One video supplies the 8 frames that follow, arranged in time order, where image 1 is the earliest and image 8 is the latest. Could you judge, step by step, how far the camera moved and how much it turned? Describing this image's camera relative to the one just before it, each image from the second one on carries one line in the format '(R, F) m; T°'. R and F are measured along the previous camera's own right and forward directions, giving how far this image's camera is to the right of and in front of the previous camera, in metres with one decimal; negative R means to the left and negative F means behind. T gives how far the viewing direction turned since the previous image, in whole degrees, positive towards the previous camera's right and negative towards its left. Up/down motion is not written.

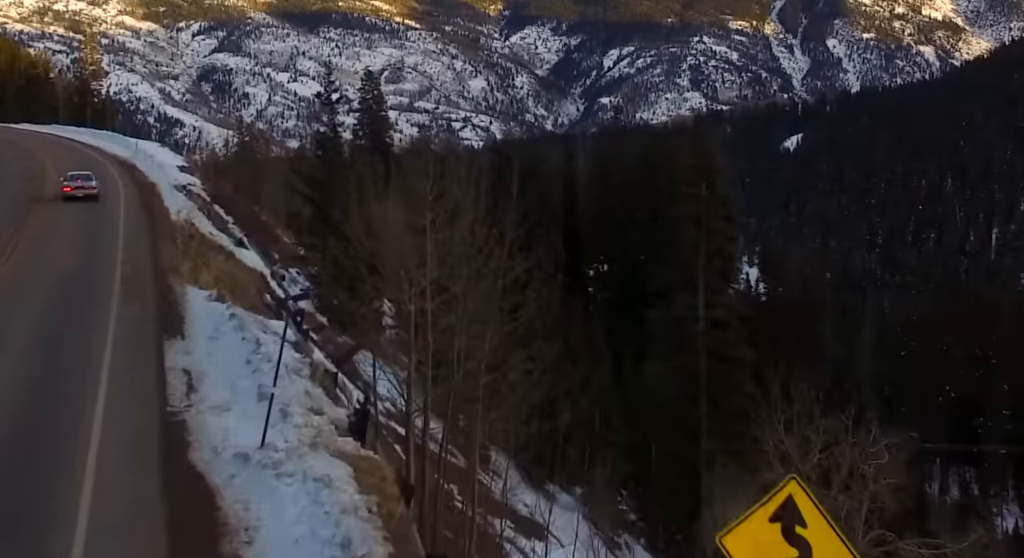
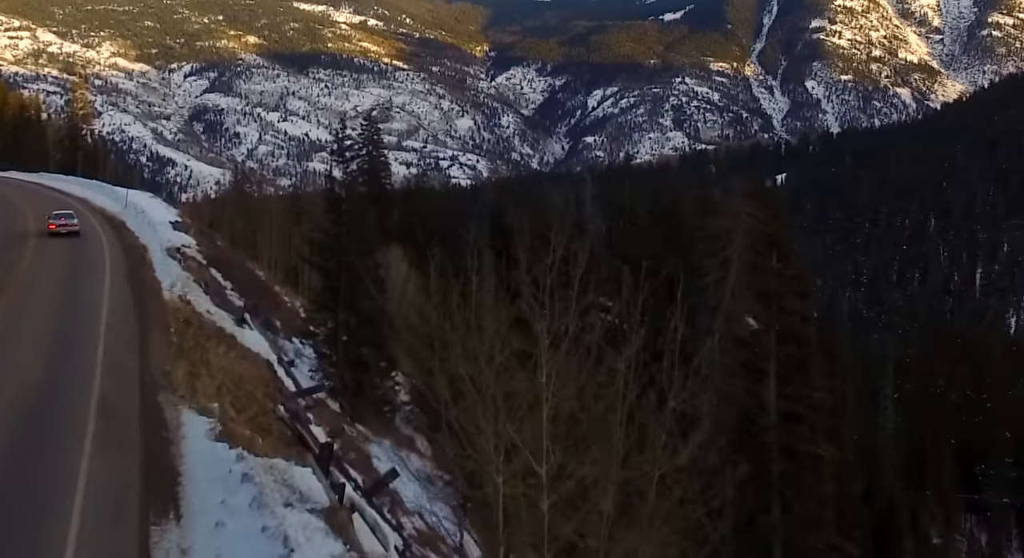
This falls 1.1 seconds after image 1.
(-1.6, -1.8) m; +1°
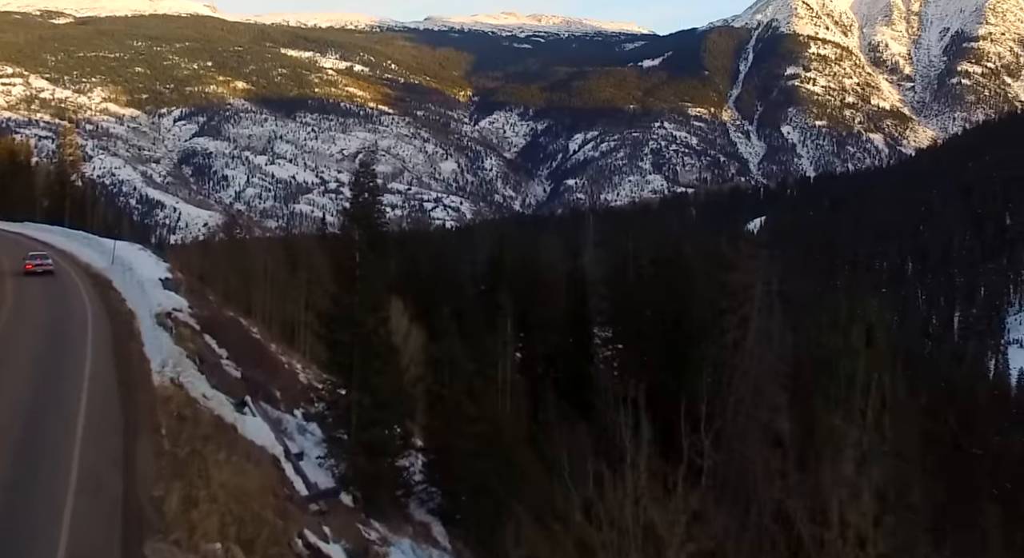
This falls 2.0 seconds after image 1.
(-1.7, -2.3) m; +1°
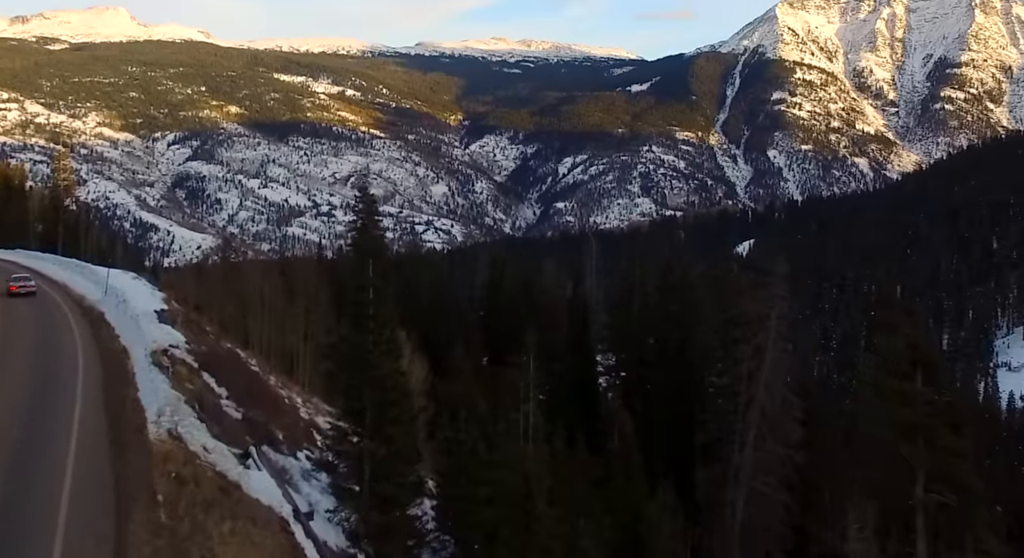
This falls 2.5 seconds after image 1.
(-1.0, -1.3) m; +1°
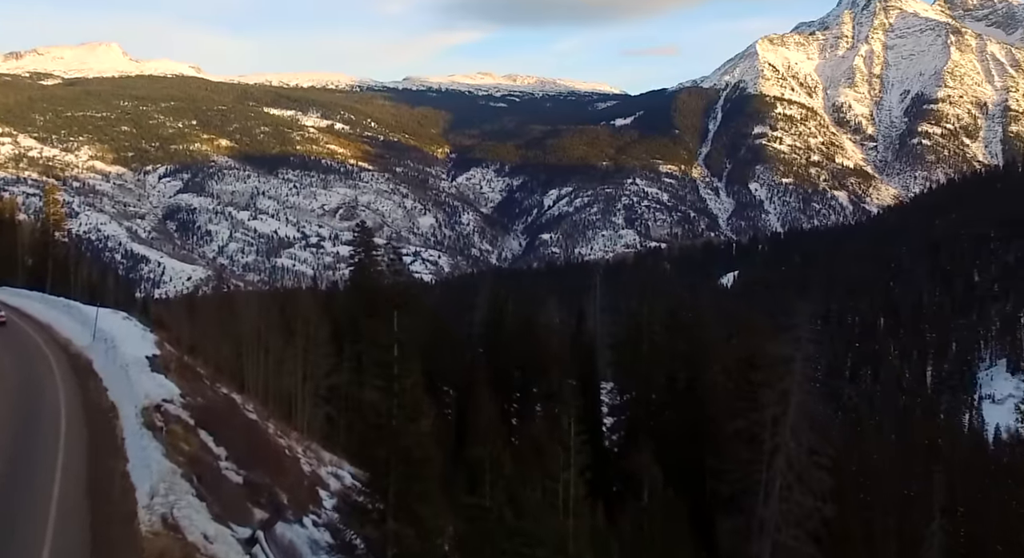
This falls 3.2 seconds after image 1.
(-1.5, -1.9) m; +1°
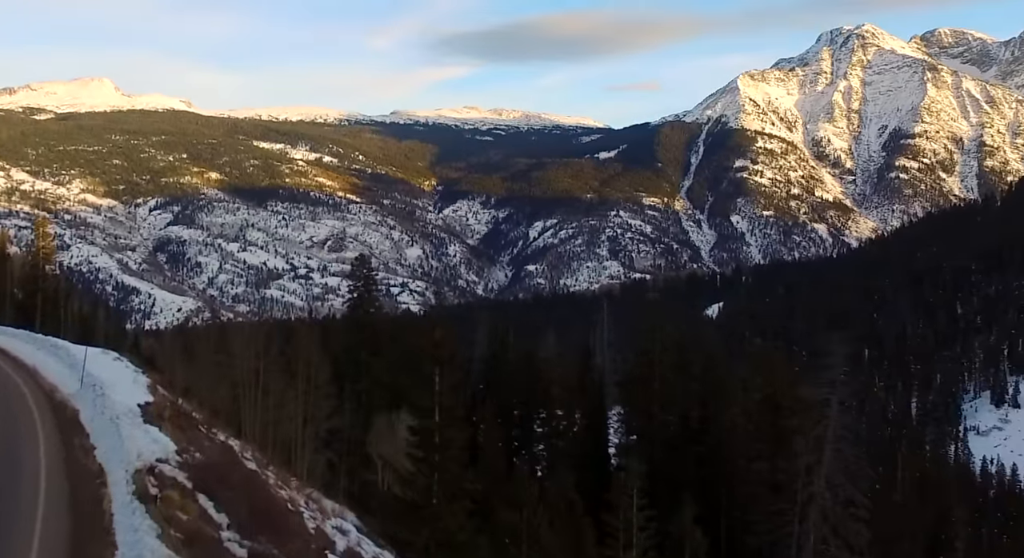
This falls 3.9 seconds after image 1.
(-1.6, -2.0) m; +1°
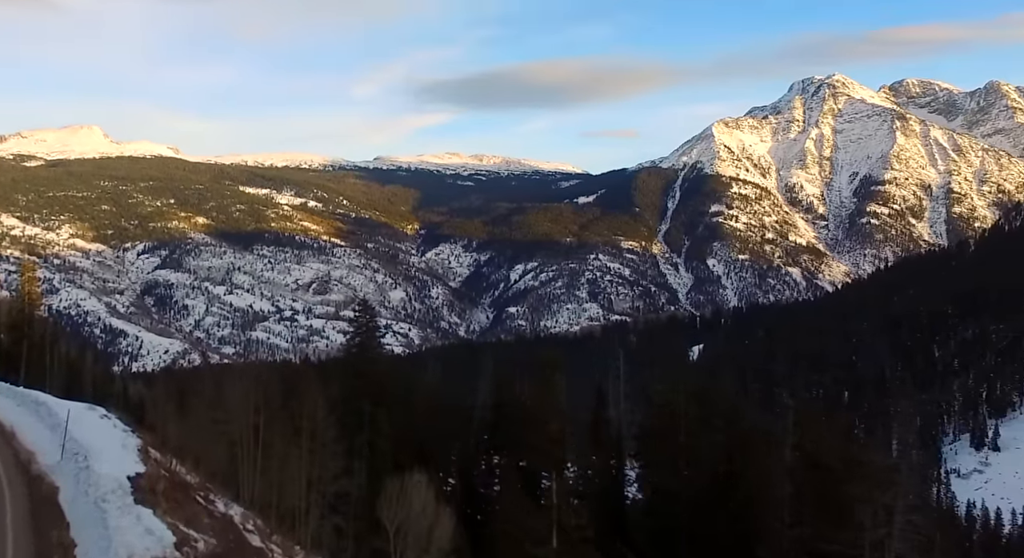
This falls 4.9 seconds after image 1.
(-2.3, -3.0) m; +2°
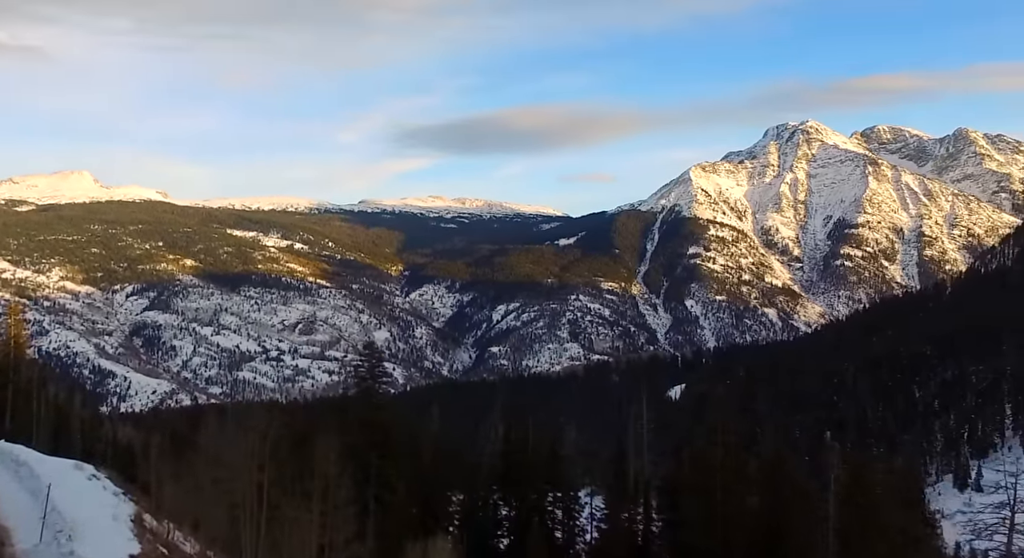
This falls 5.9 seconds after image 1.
(-2.1, -2.9) m; +2°
